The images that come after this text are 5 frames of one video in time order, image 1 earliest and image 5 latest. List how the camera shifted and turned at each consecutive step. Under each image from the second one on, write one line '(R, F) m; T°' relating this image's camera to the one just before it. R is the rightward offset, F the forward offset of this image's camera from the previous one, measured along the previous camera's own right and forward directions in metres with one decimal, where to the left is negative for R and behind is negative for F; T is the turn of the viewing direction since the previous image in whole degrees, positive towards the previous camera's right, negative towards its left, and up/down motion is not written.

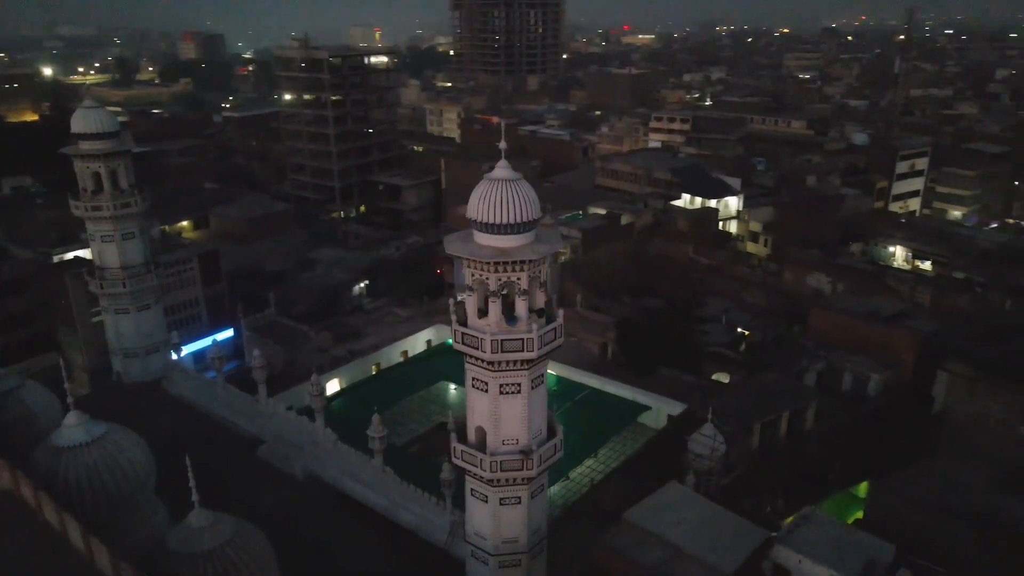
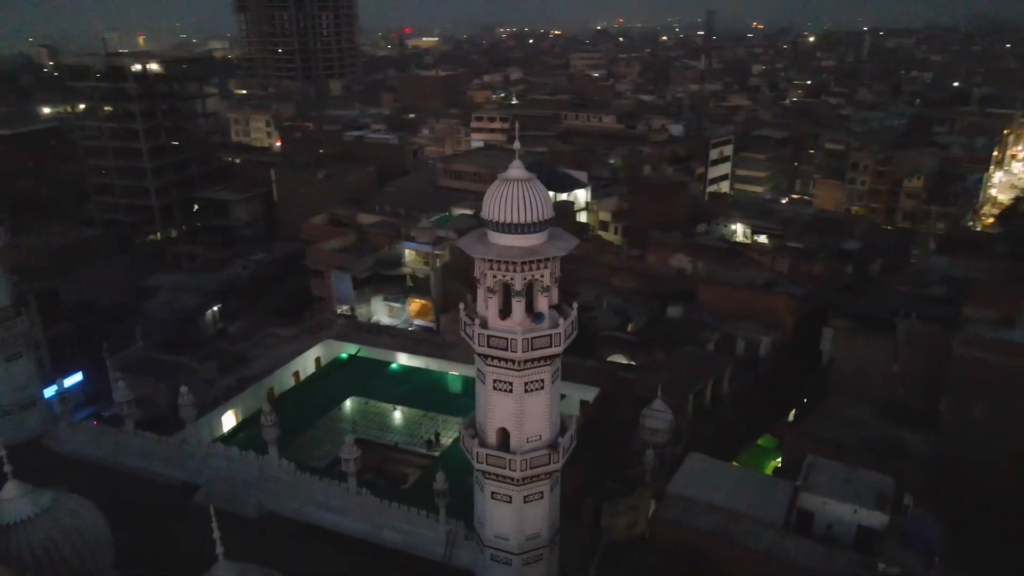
(-3.9, +0.4) m; +15°
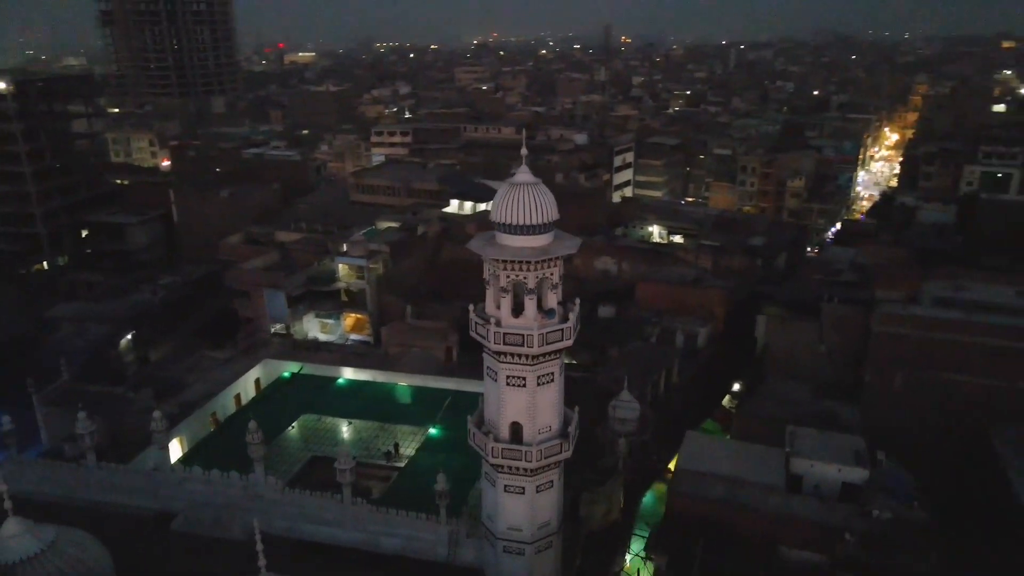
(-2.3, -0.5) m; +9°
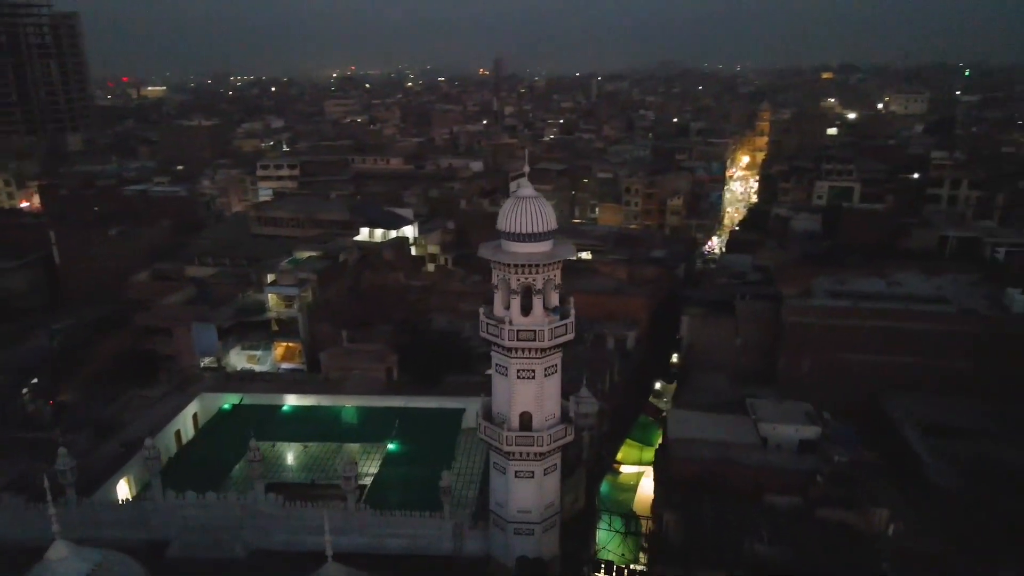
(-2.9, -1.4) m; +10°
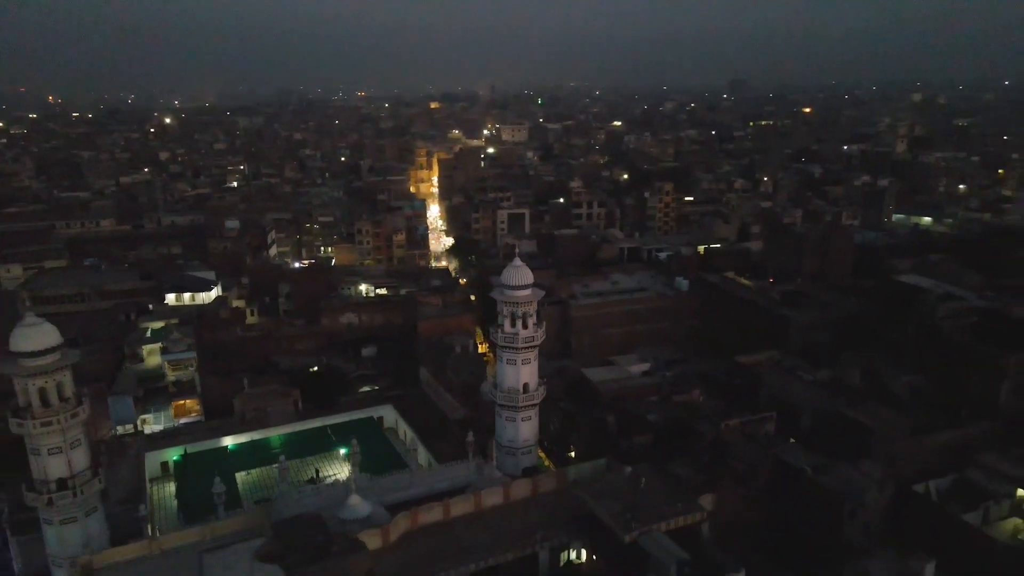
(-13.8, -9.5) m; +28°
